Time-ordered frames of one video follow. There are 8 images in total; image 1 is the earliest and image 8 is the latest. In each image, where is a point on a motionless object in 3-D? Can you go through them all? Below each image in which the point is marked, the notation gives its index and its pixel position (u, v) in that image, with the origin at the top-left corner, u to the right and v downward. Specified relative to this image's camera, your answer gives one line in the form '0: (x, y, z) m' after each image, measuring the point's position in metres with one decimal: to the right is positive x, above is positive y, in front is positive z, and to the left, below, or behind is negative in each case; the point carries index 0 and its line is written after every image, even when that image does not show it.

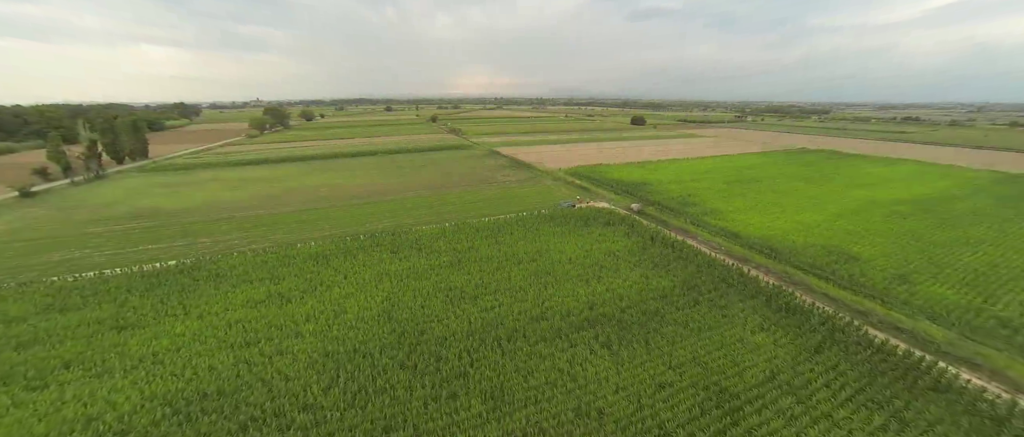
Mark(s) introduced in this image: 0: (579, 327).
0: (+3.0, -4.9, +16.3) m
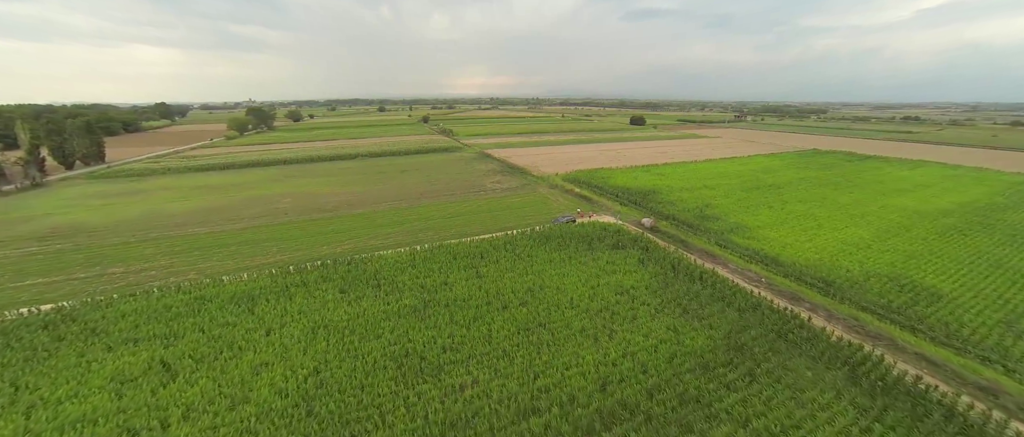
0: (+2.3, -6.3, +10.8) m
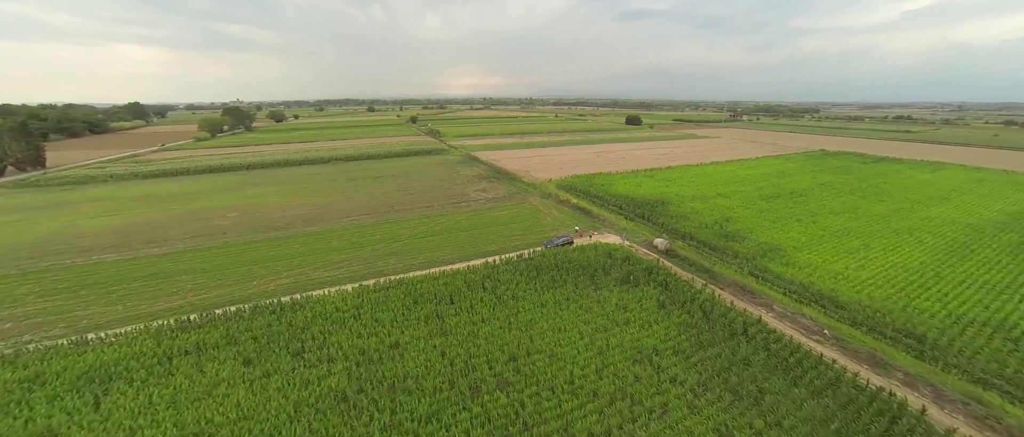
0: (+1.5, -7.7, +5.5) m
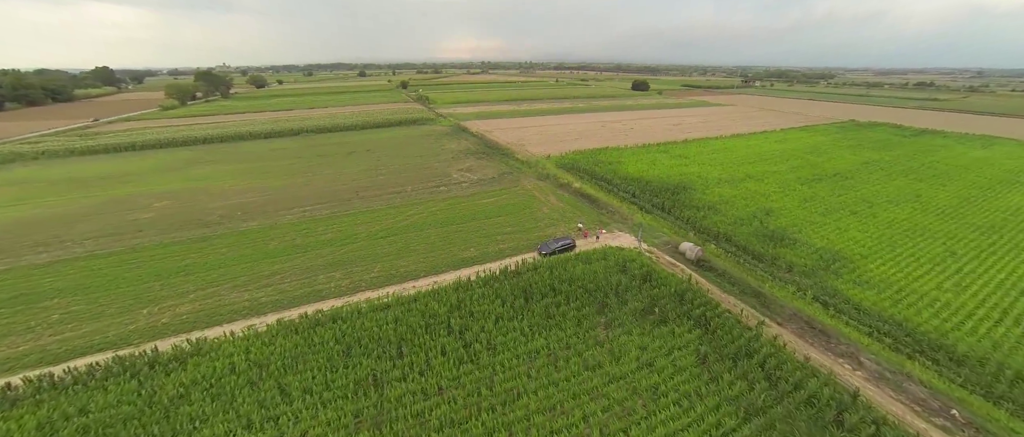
0: (+0.7, -9.2, +0.6) m
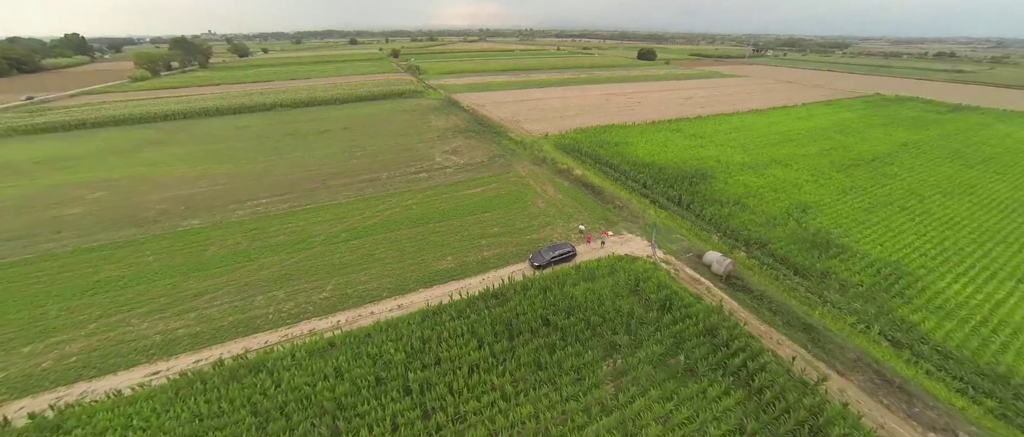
0: (+0.1, -10.7, -2.2) m
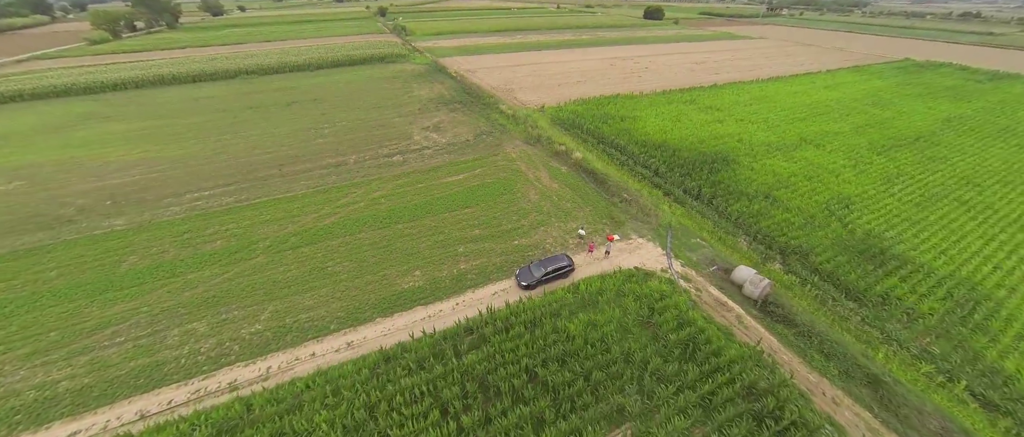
0: (-0.4, -12.5, -4.3) m
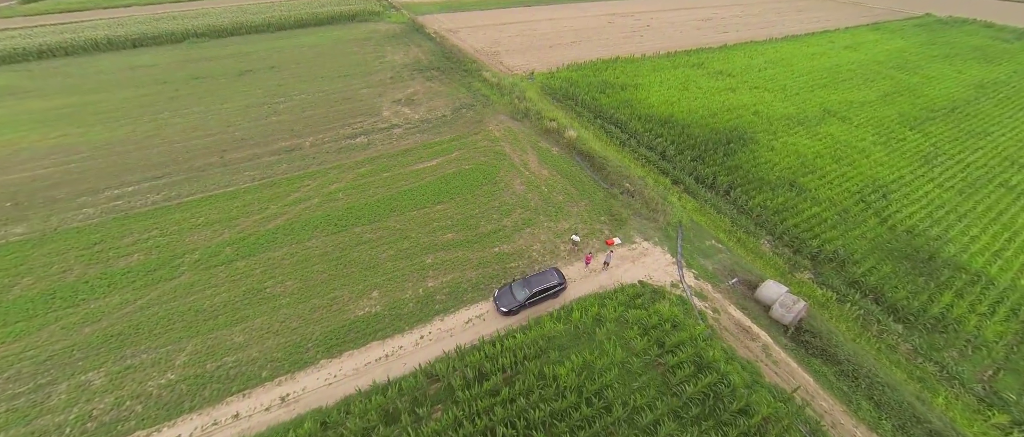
0: (-0.6, -14.3, -5.4) m
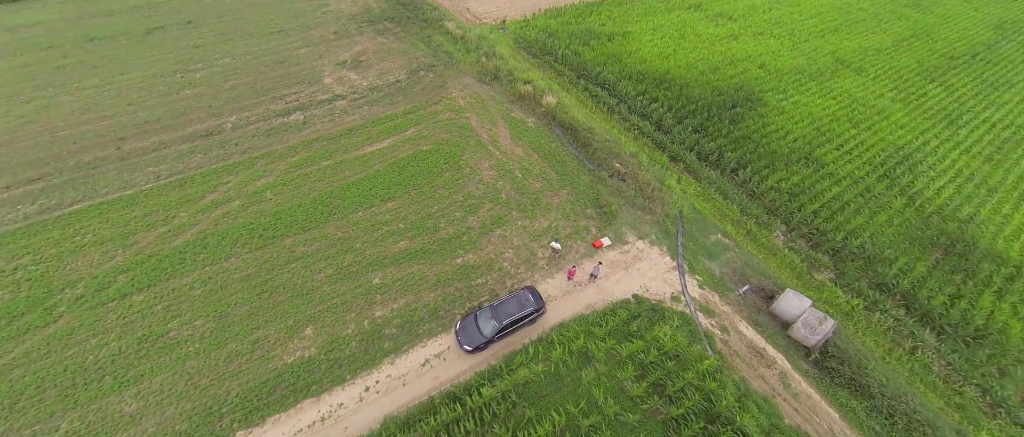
0: (-0.2, -16.6, -5.6) m
